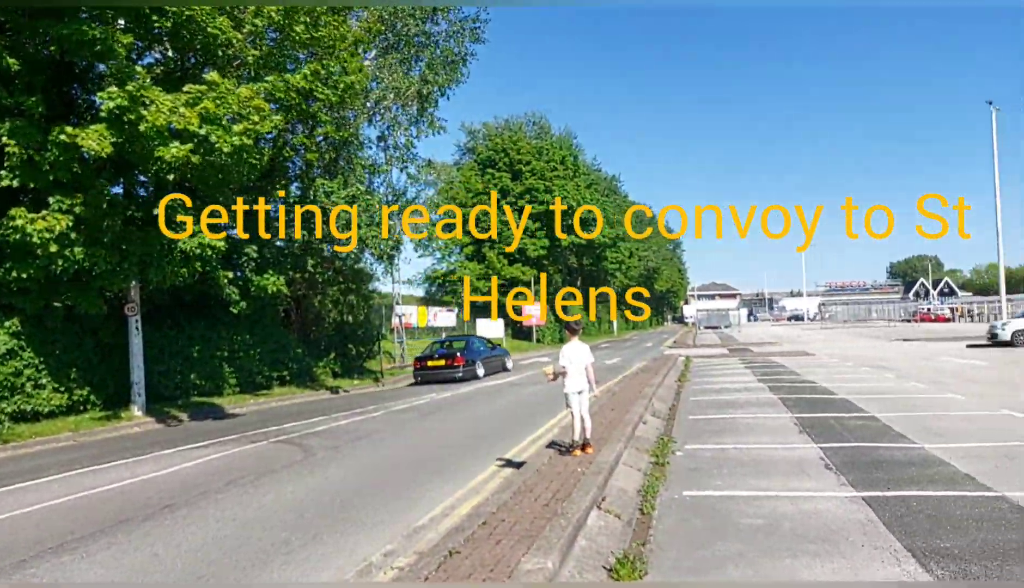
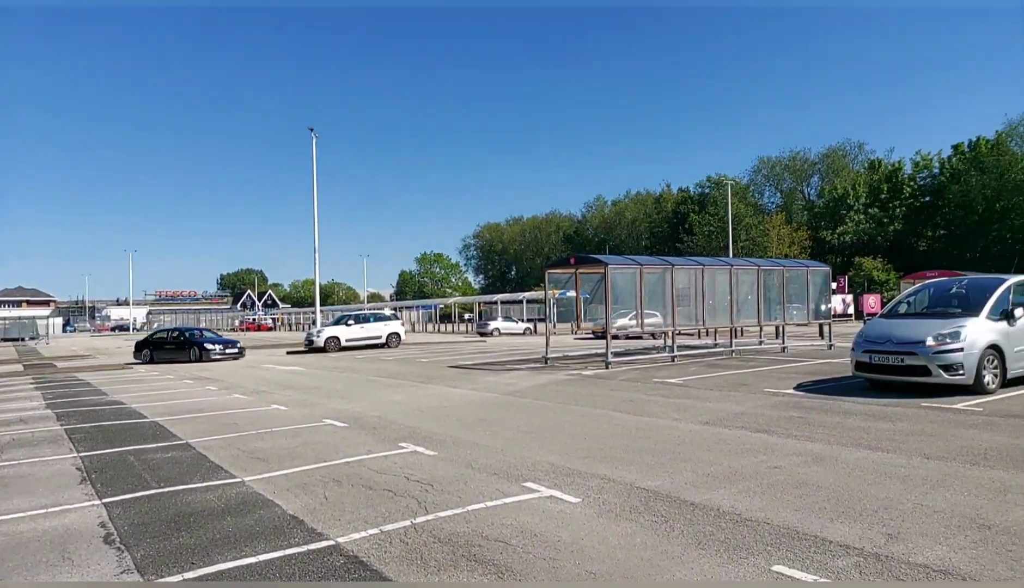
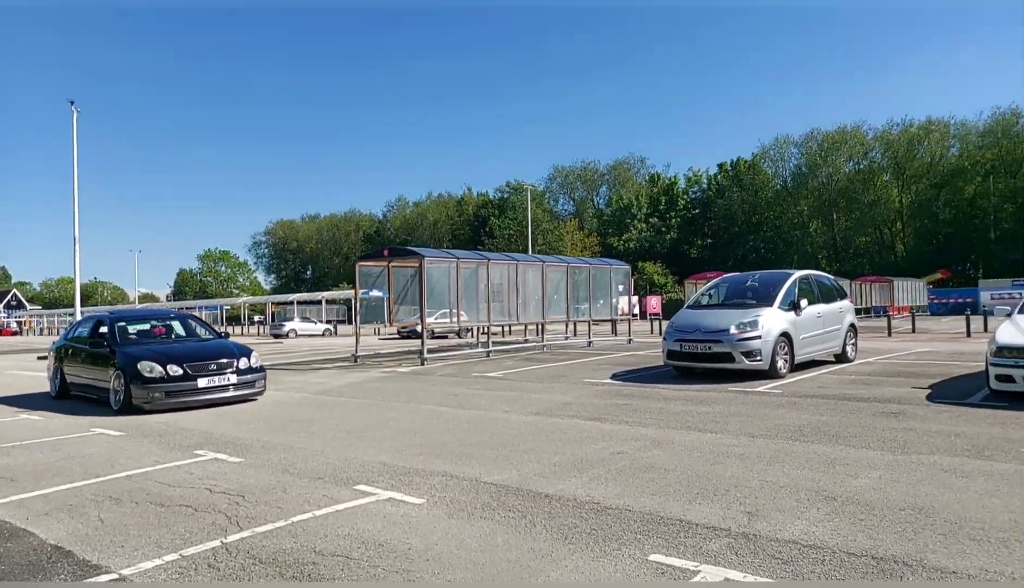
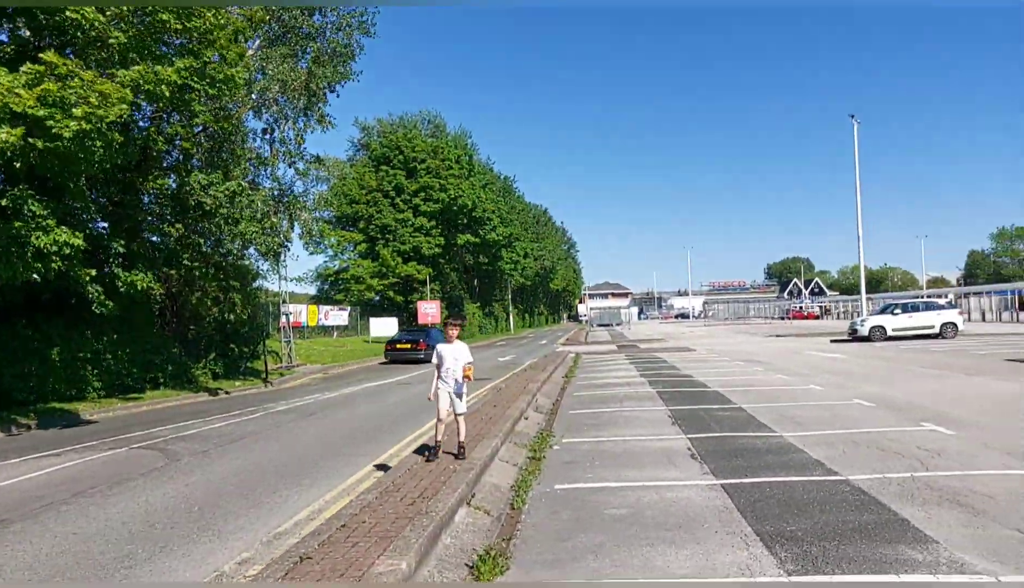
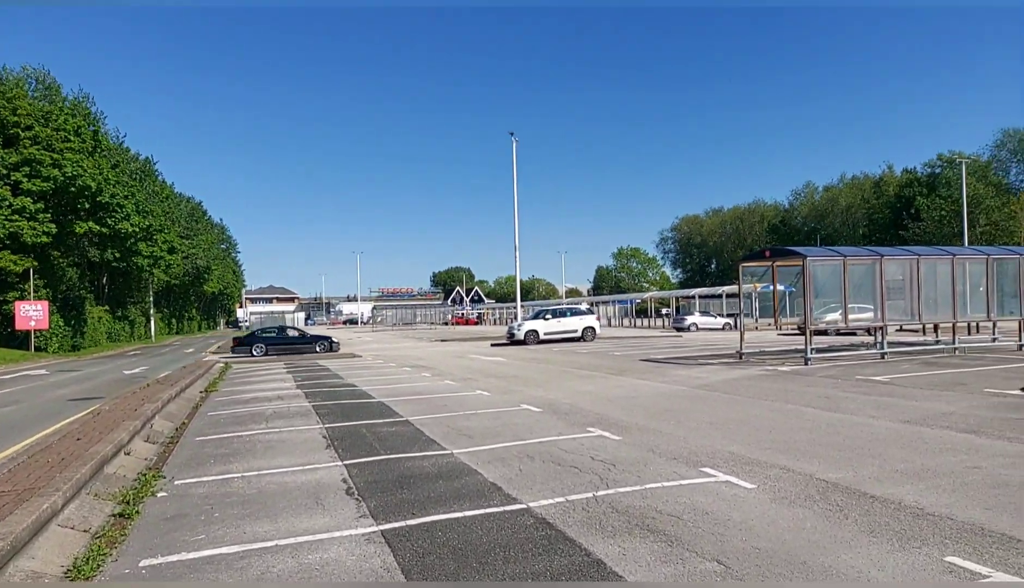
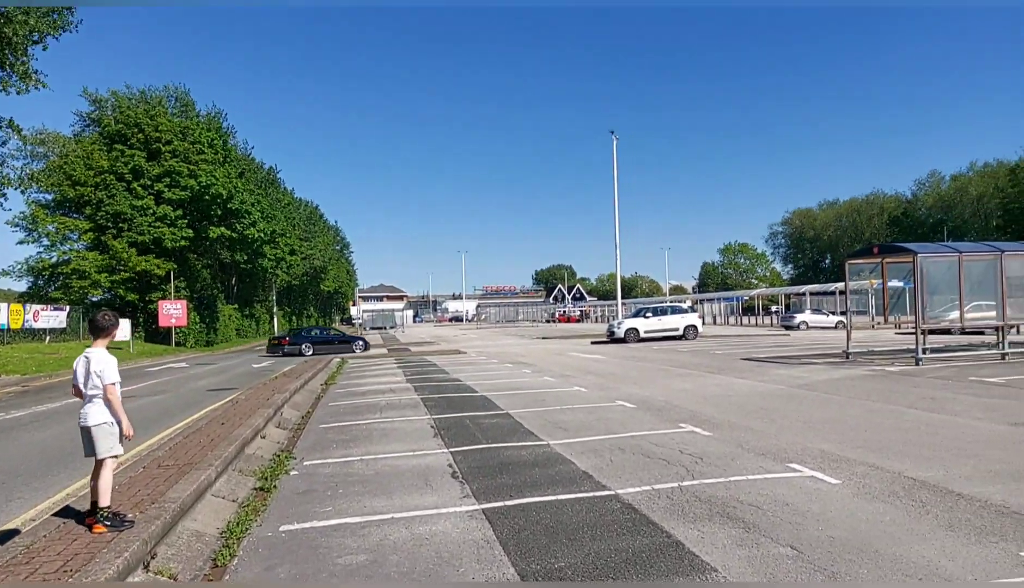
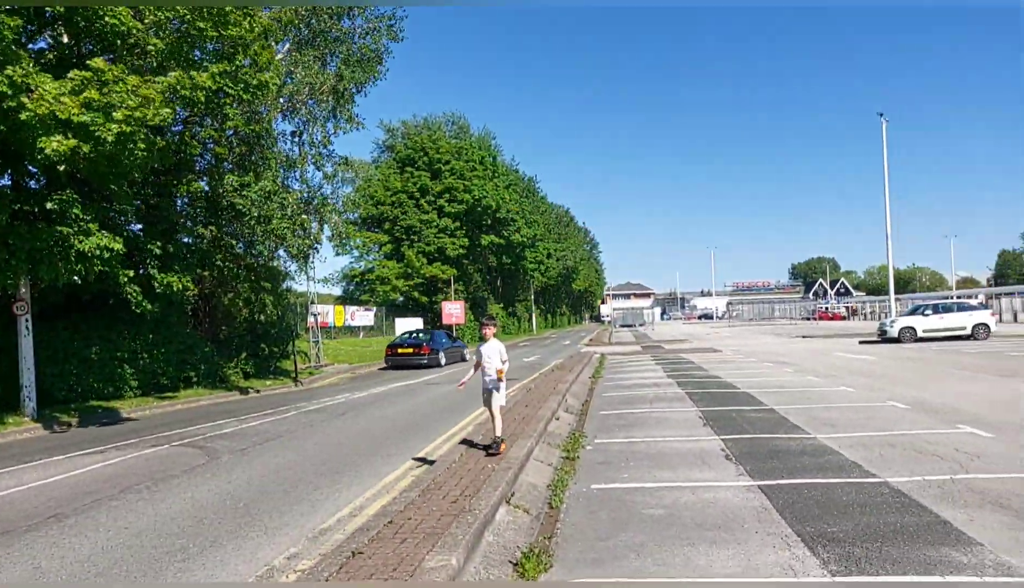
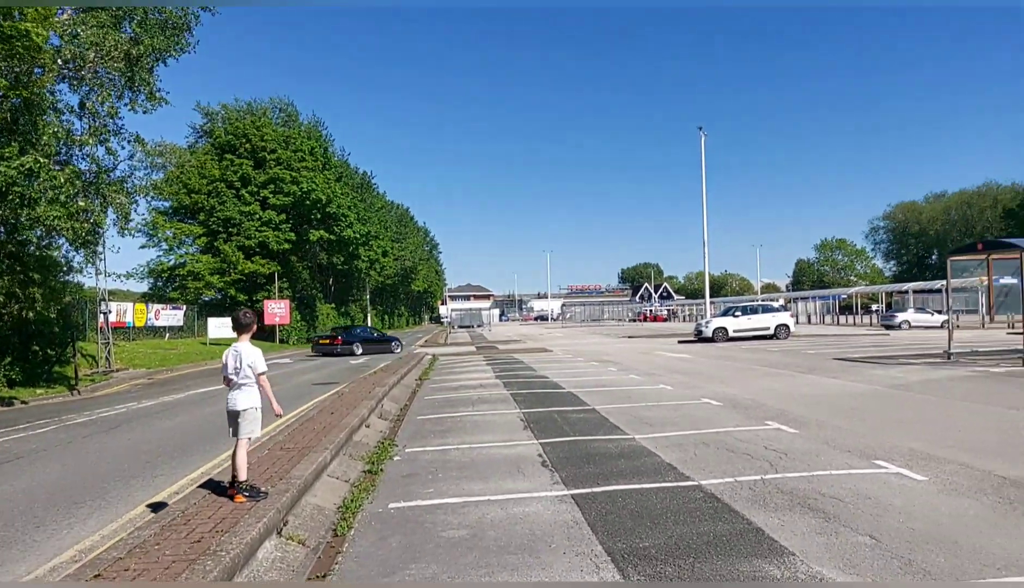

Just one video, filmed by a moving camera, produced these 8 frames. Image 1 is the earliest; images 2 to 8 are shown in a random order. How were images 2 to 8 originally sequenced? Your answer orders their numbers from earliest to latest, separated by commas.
7, 4, 8, 6, 5, 2, 3
